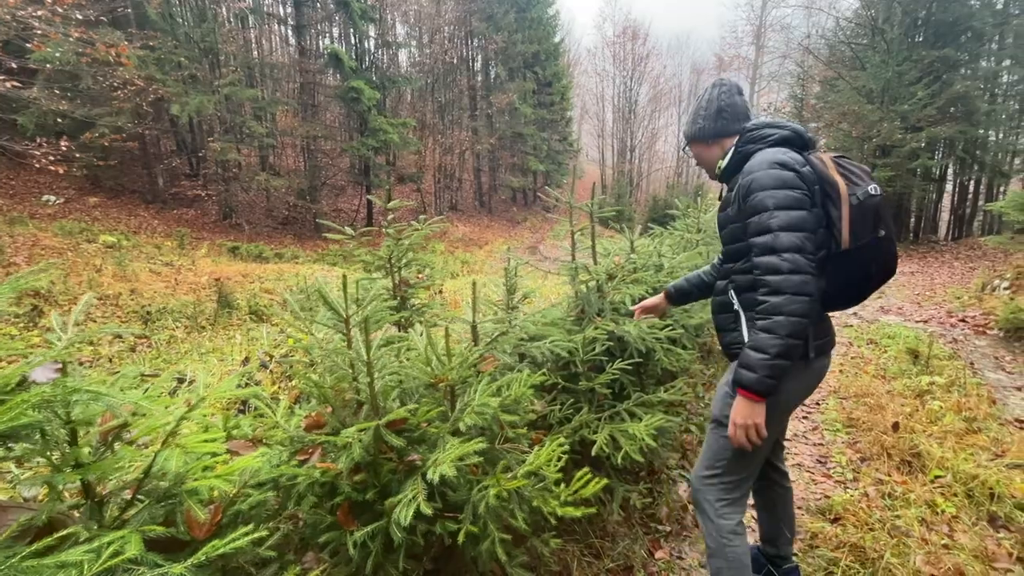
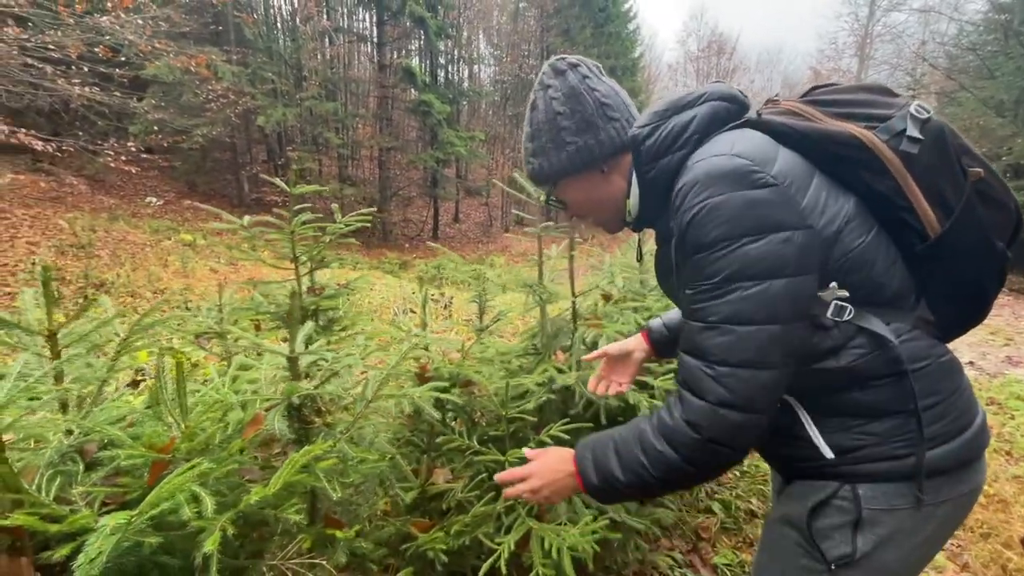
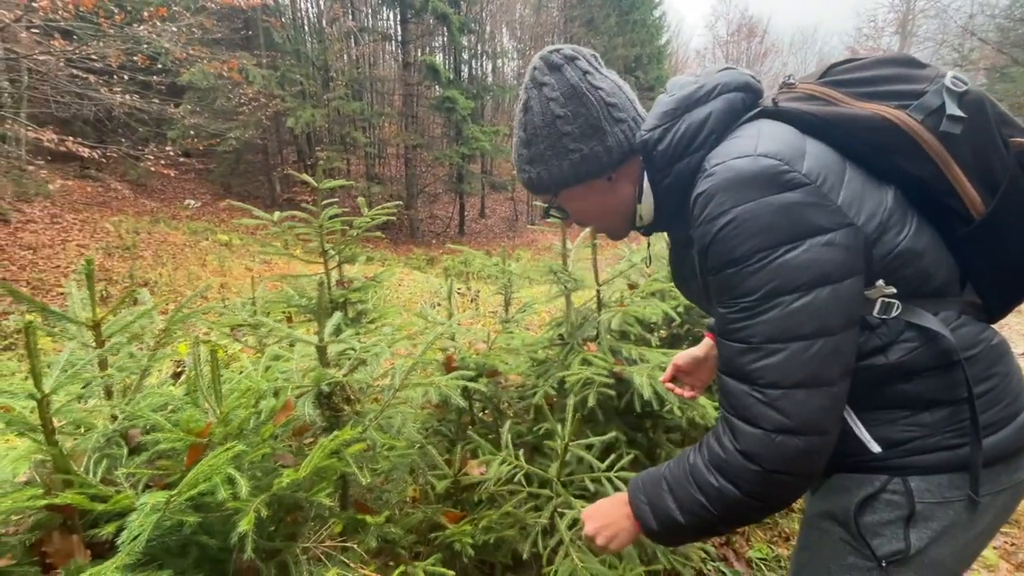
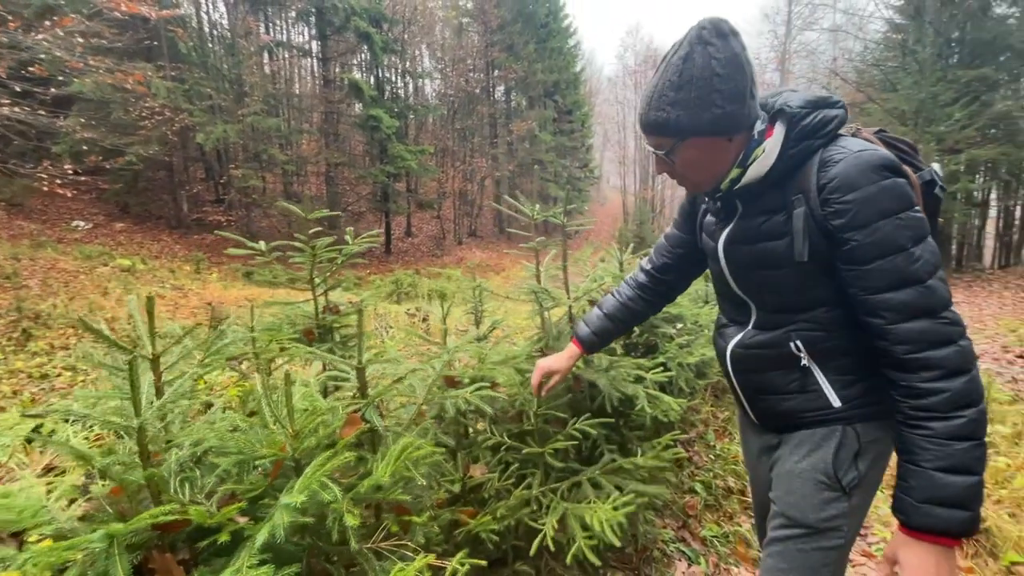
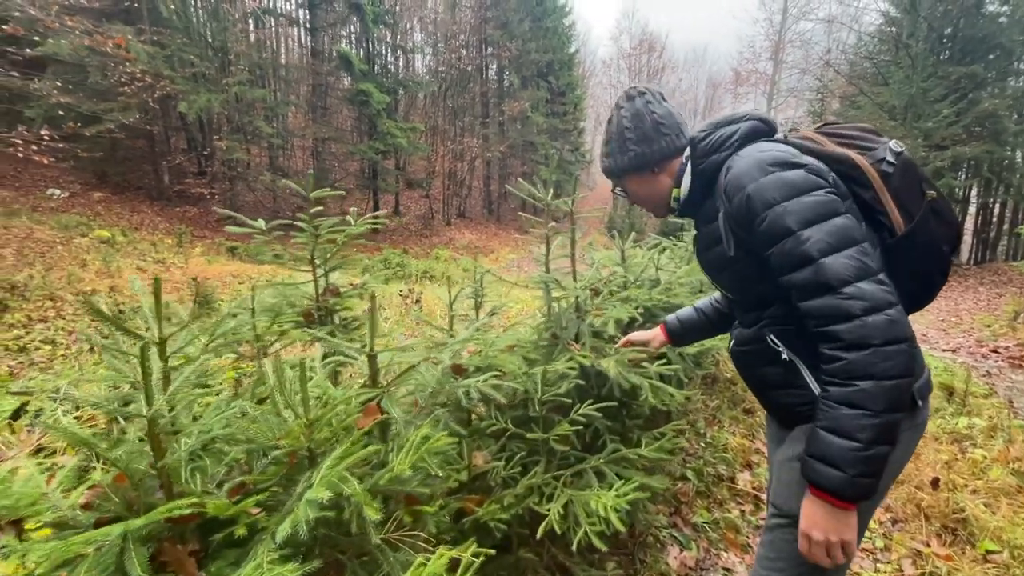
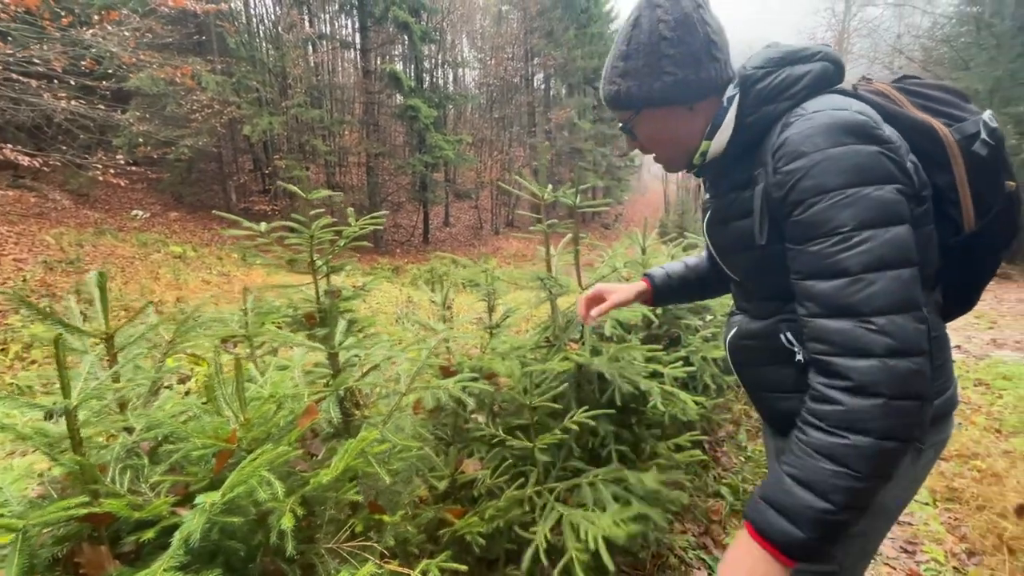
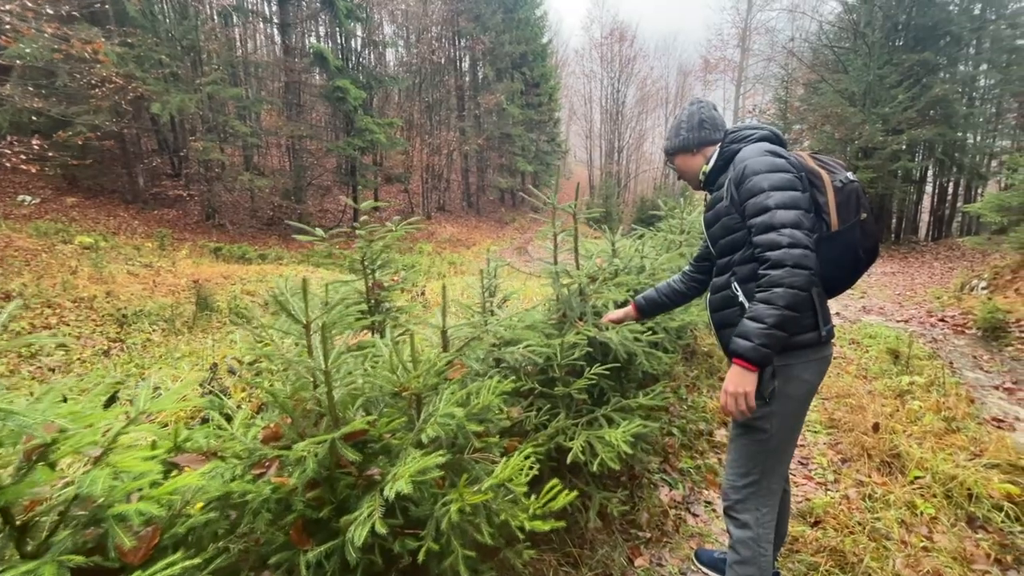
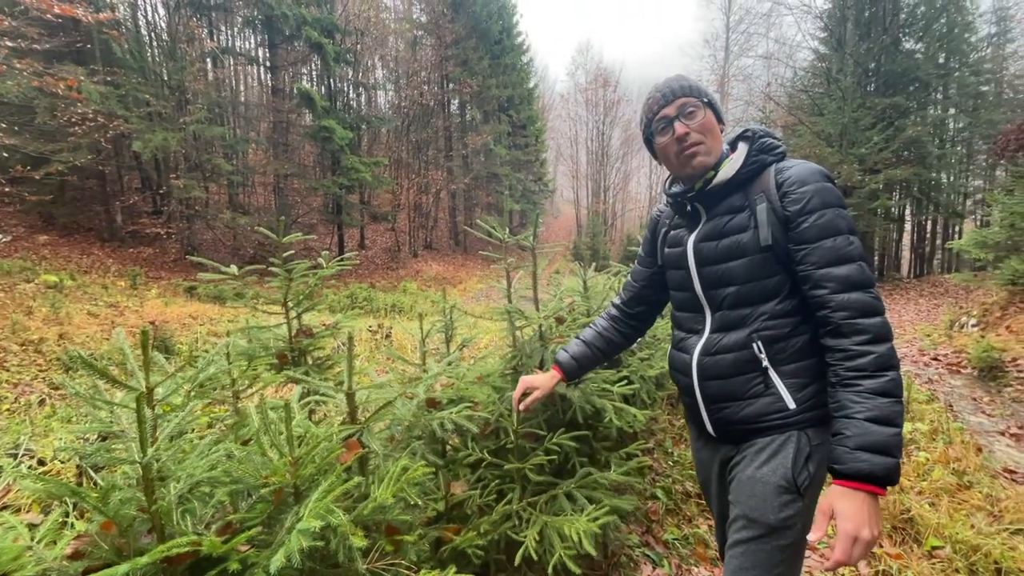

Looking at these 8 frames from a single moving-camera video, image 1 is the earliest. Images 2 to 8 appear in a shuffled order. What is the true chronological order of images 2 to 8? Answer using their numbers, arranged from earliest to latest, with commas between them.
7, 5, 2, 3, 6, 4, 8
